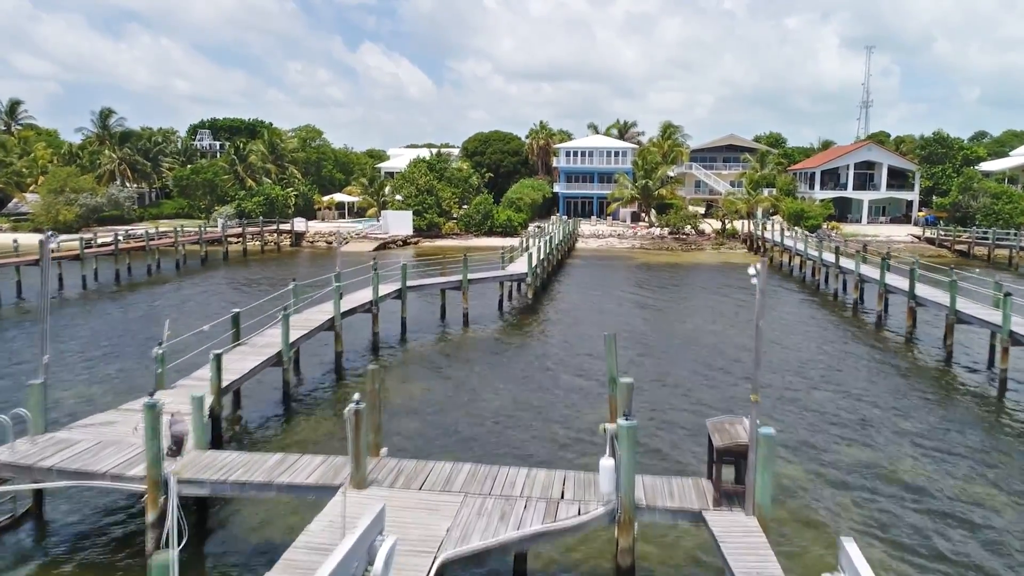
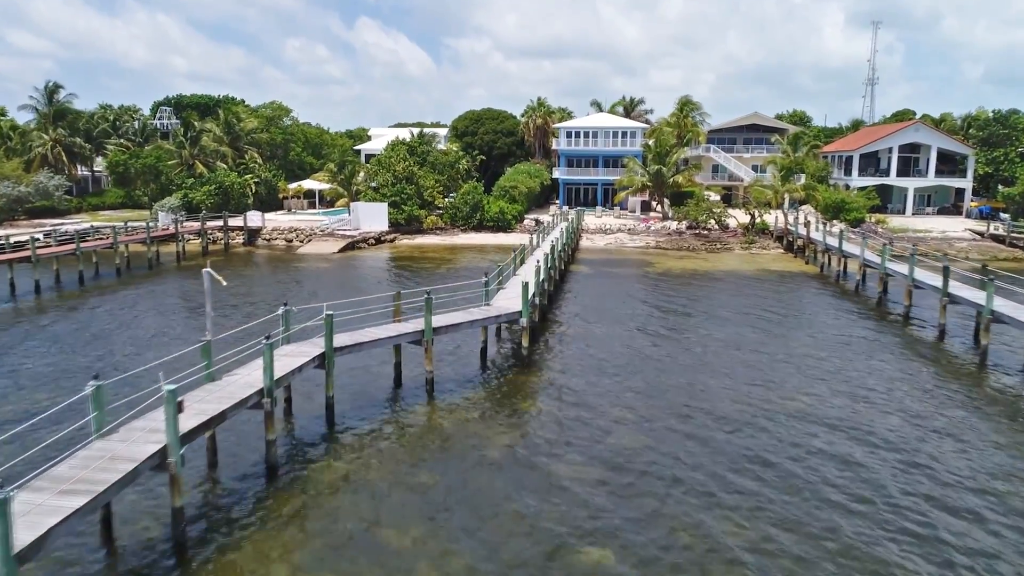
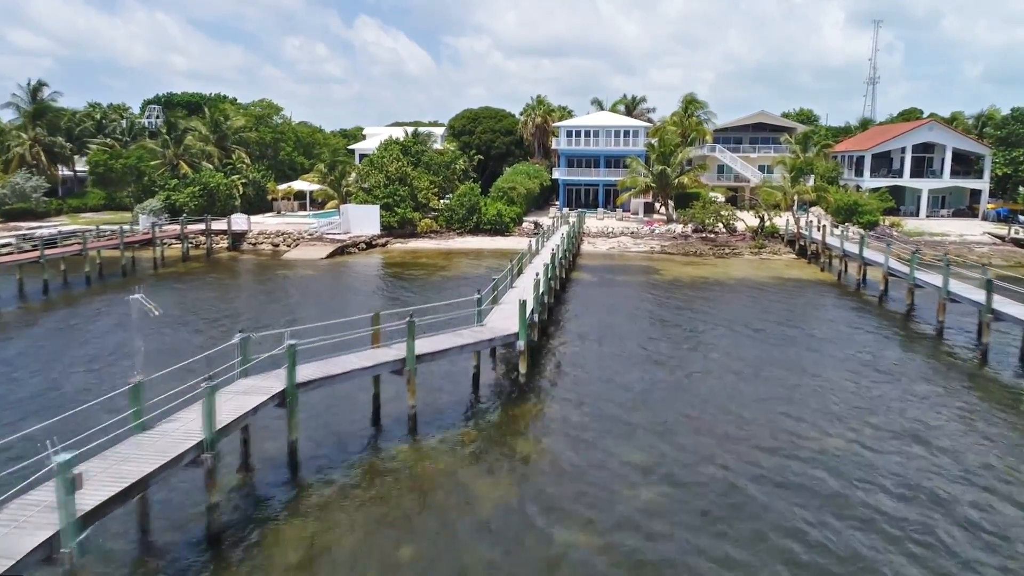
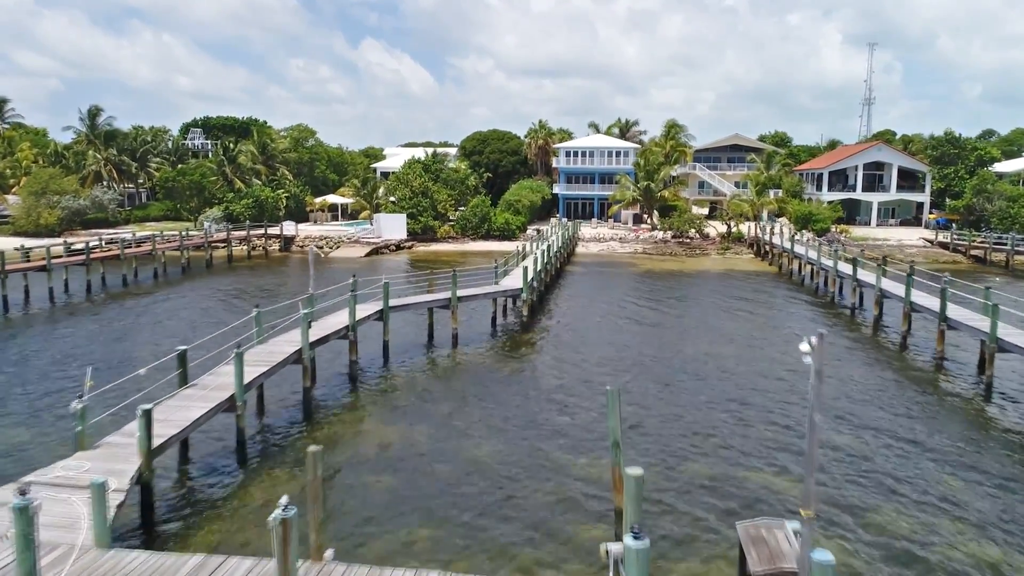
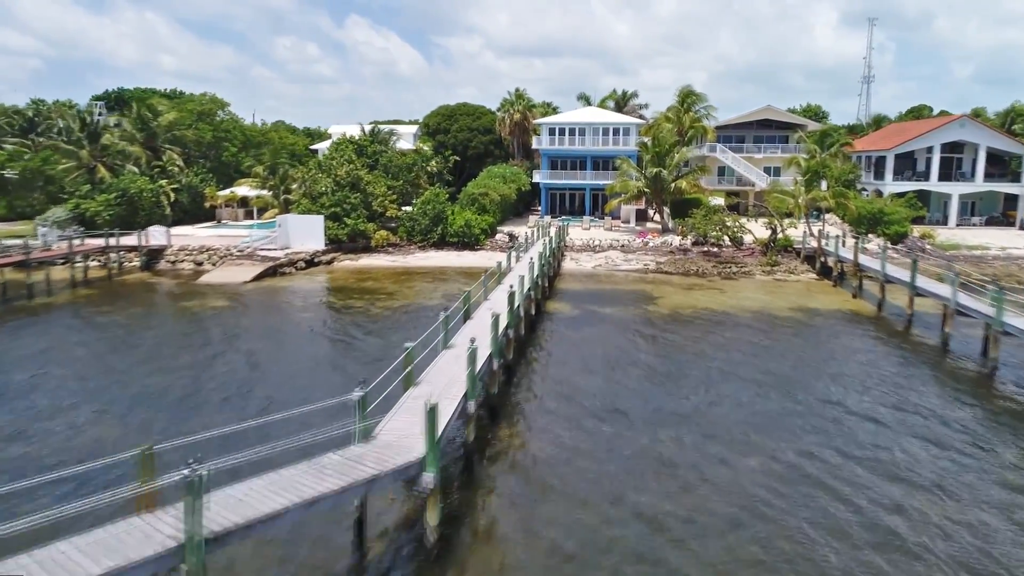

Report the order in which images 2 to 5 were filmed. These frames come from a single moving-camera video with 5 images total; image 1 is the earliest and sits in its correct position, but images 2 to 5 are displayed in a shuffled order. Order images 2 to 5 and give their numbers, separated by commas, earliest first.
4, 2, 3, 5
